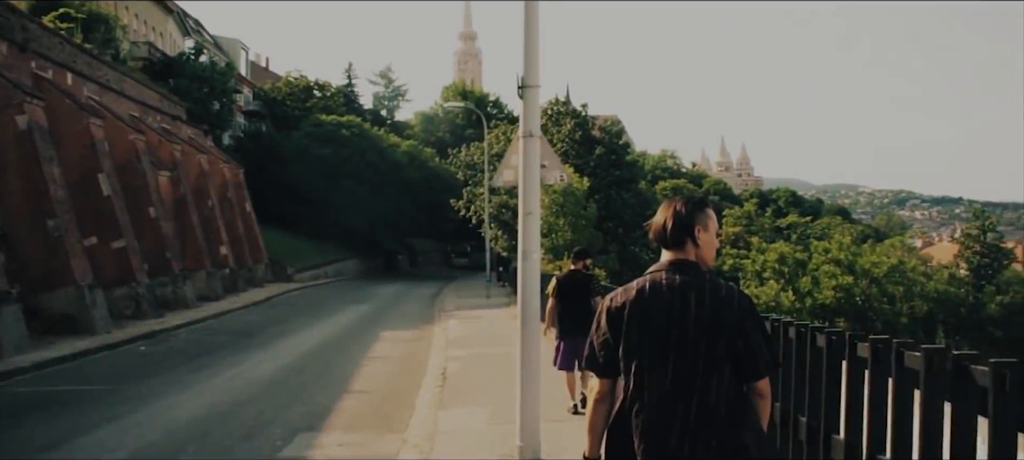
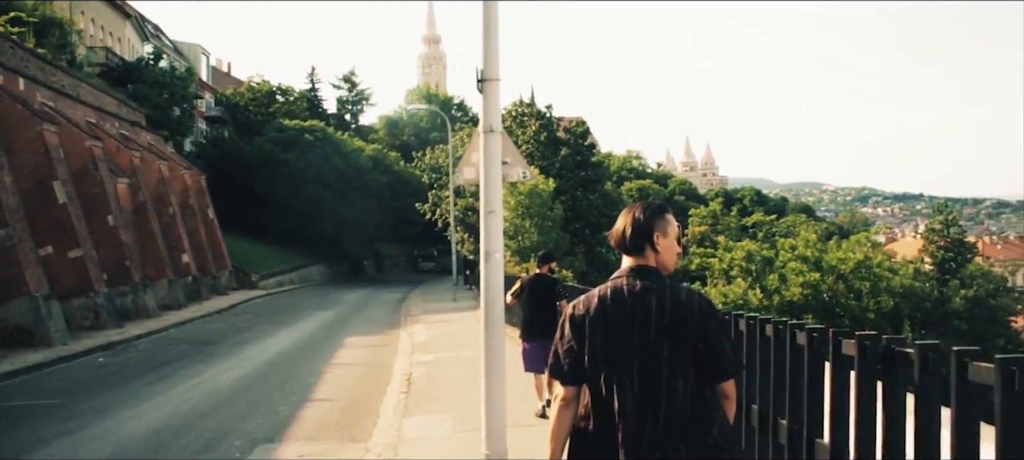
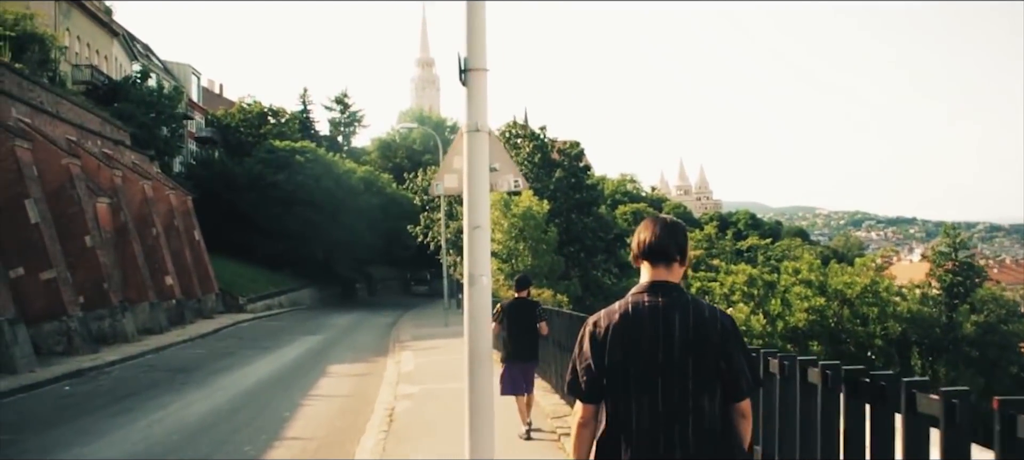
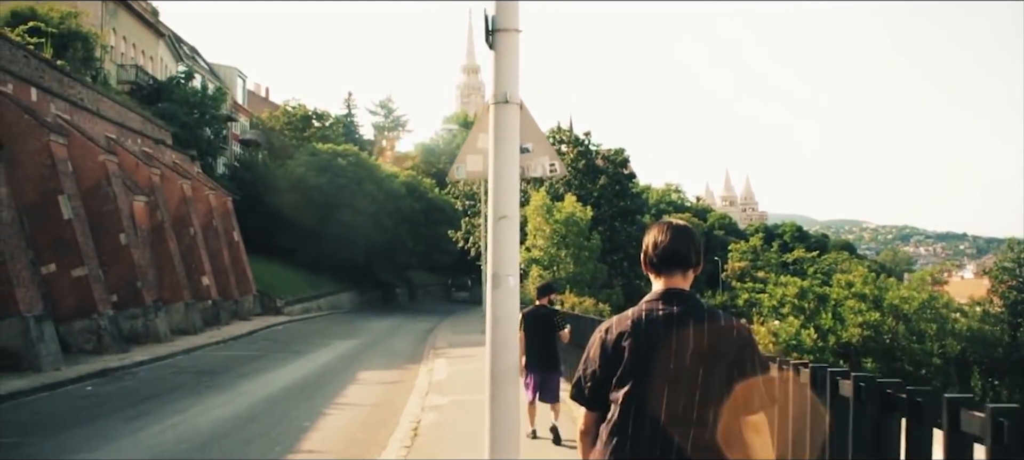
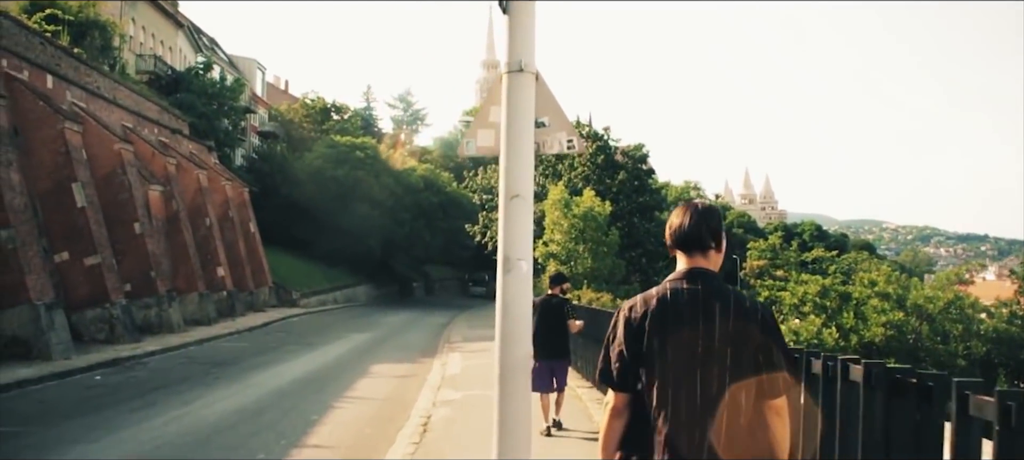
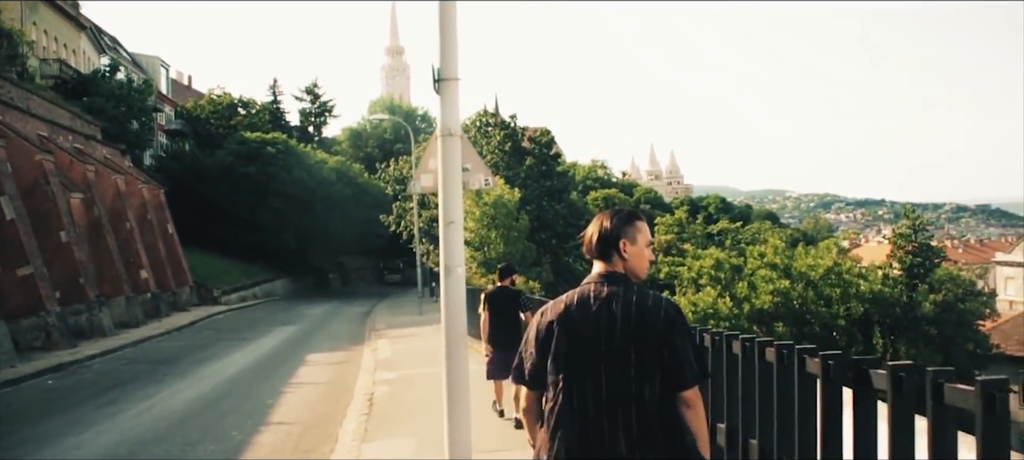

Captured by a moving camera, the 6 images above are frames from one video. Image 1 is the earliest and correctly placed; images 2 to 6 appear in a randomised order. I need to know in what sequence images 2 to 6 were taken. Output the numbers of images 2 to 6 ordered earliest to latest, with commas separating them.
2, 6, 3, 4, 5
